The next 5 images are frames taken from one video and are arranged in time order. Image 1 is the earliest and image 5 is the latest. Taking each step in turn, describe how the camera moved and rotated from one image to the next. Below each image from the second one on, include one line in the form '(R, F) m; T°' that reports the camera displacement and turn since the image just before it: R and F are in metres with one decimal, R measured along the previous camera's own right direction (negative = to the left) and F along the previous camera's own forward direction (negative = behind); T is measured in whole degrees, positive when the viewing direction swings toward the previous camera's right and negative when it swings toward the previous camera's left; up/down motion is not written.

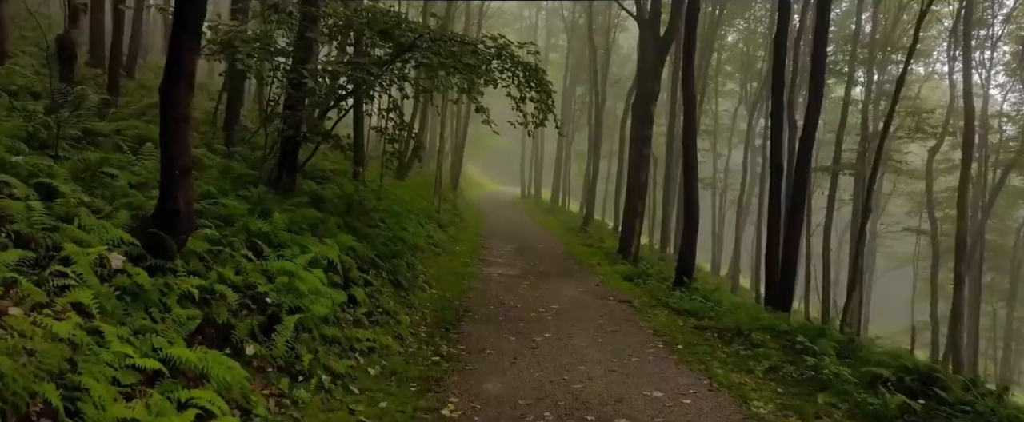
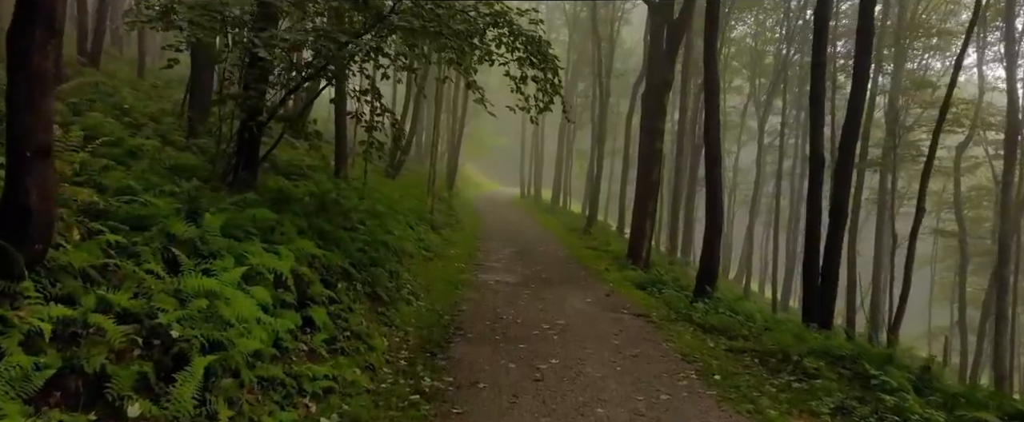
(0.0, +2.0) m; 0°
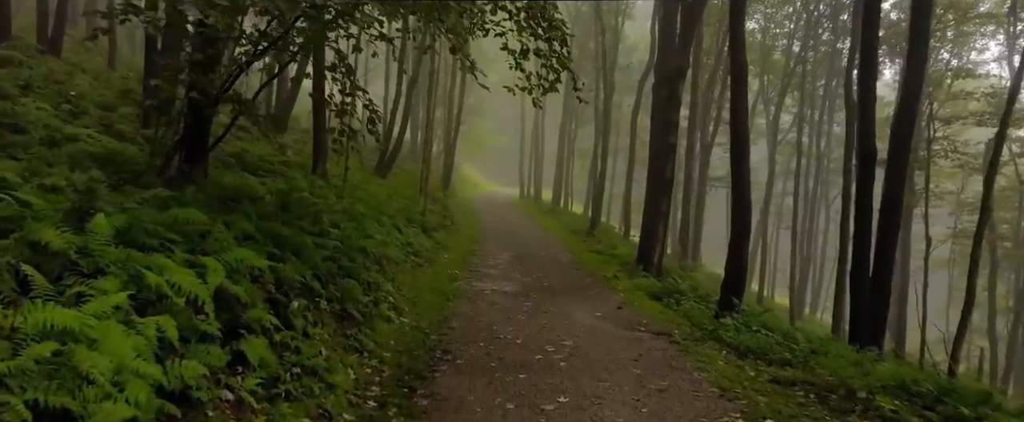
(0.0, +1.8) m; 0°
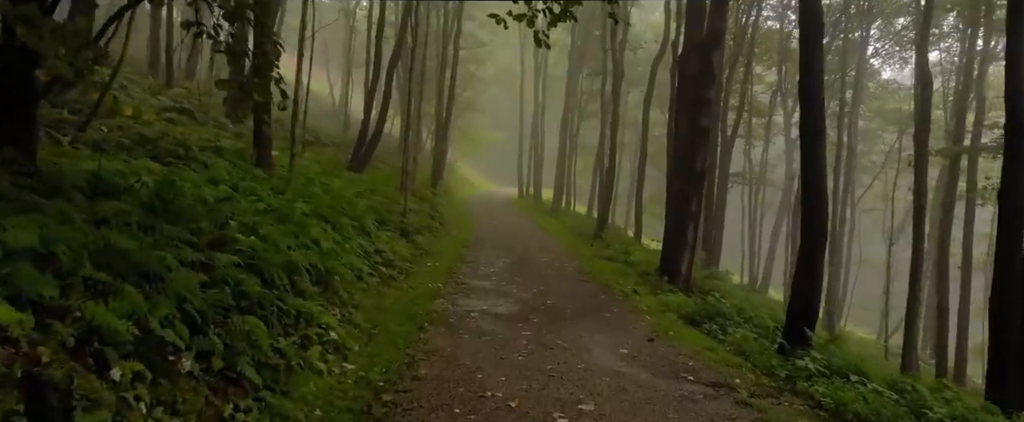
(+0.1, +3.3) m; 0°
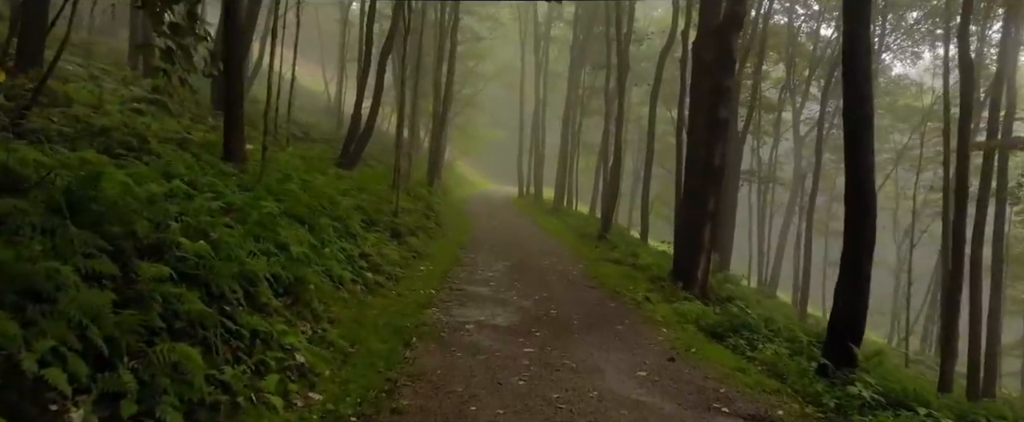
(0.0, +1.3) m; 0°
